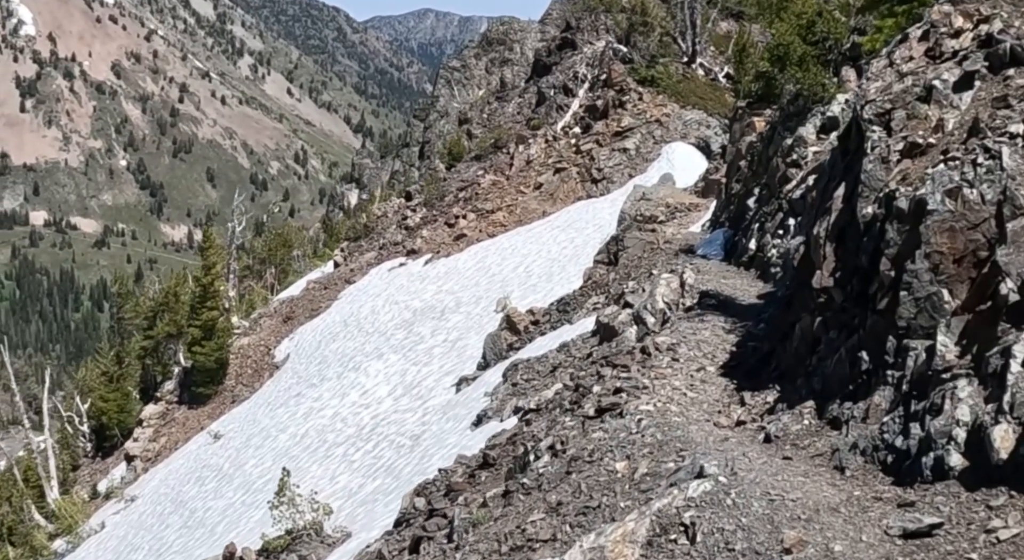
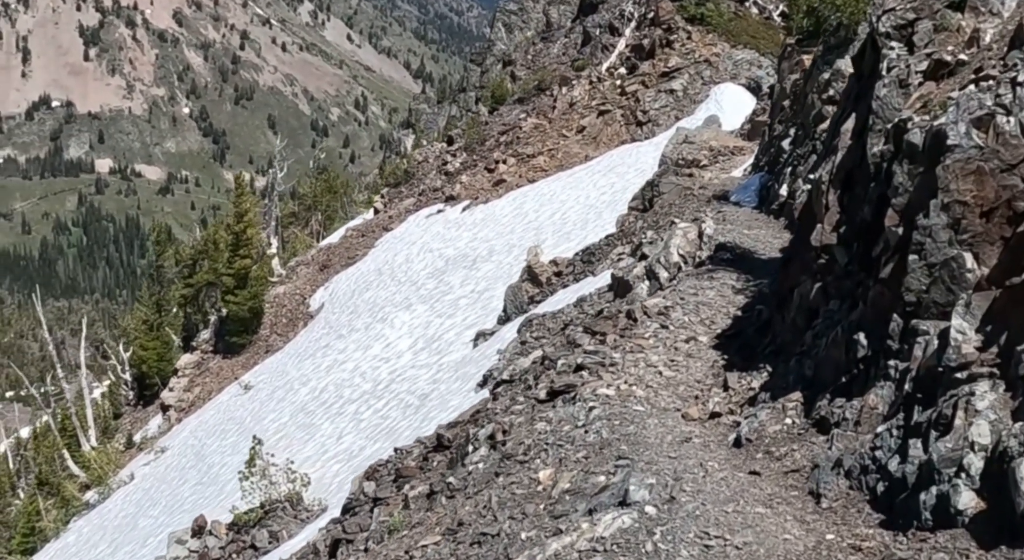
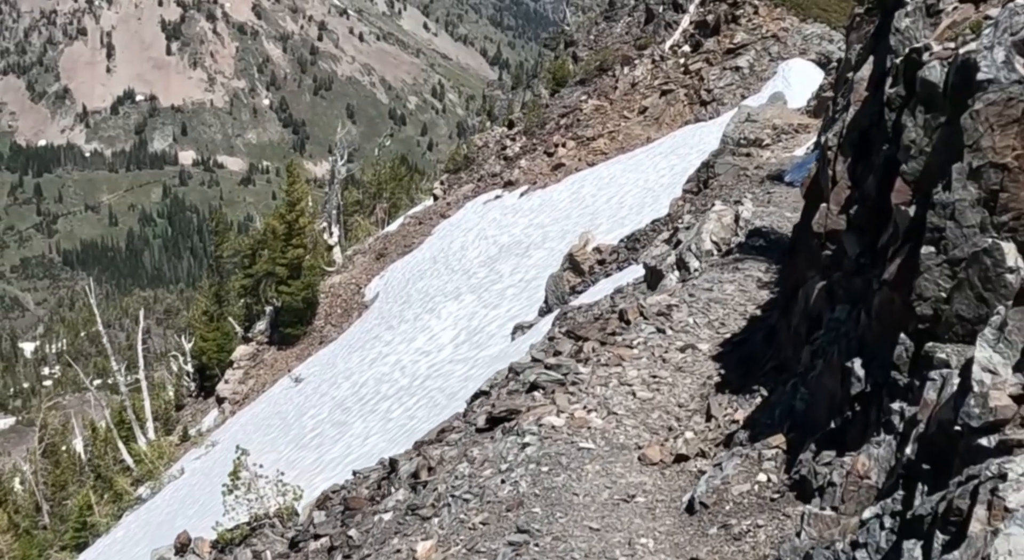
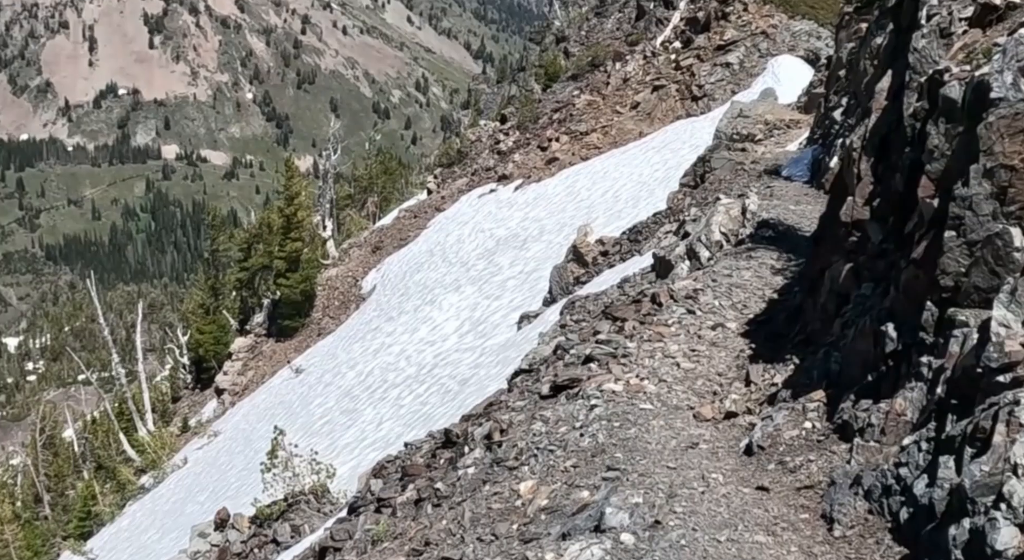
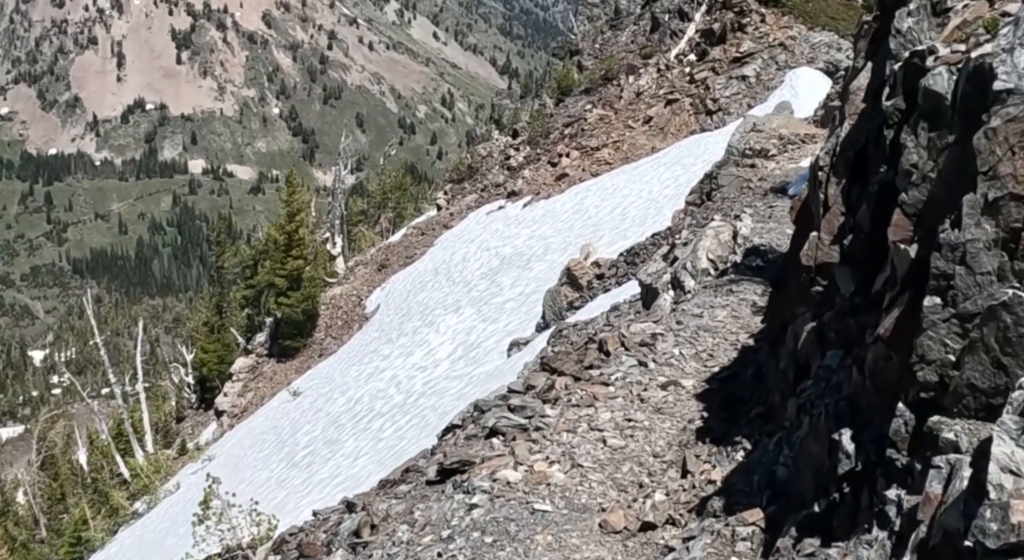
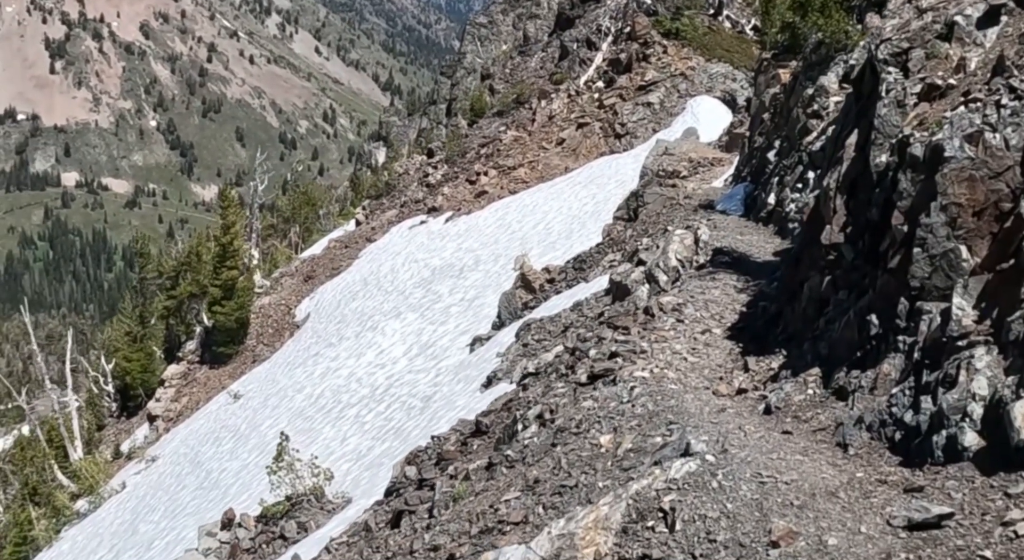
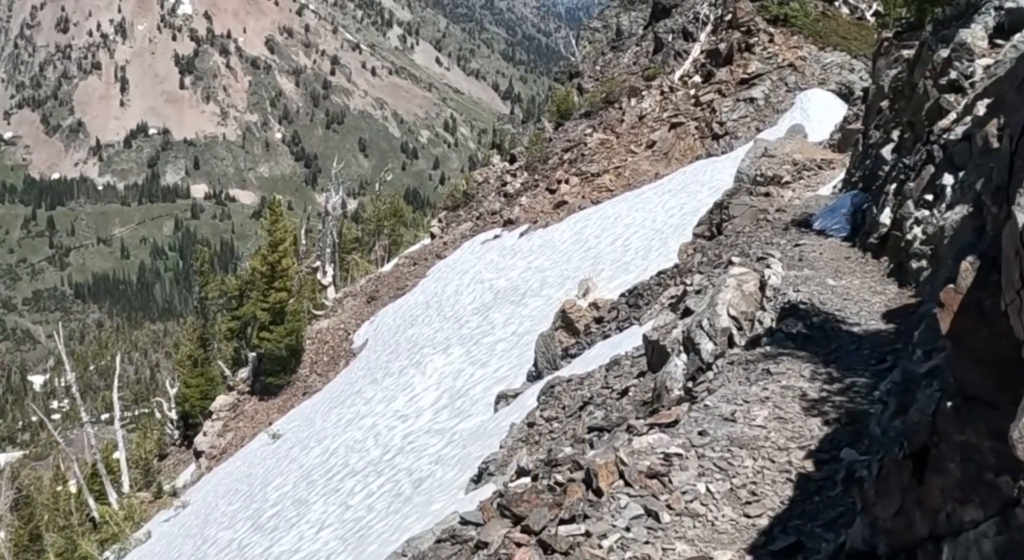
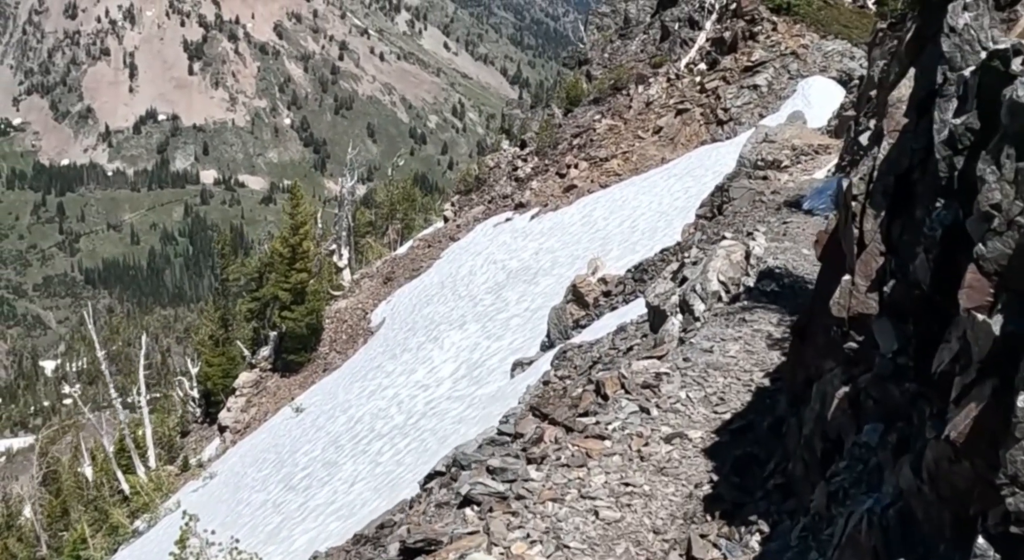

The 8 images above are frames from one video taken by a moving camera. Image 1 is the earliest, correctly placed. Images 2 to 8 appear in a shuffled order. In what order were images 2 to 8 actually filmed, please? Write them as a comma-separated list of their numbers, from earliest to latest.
6, 2, 4, 3, 5, 8, 7
